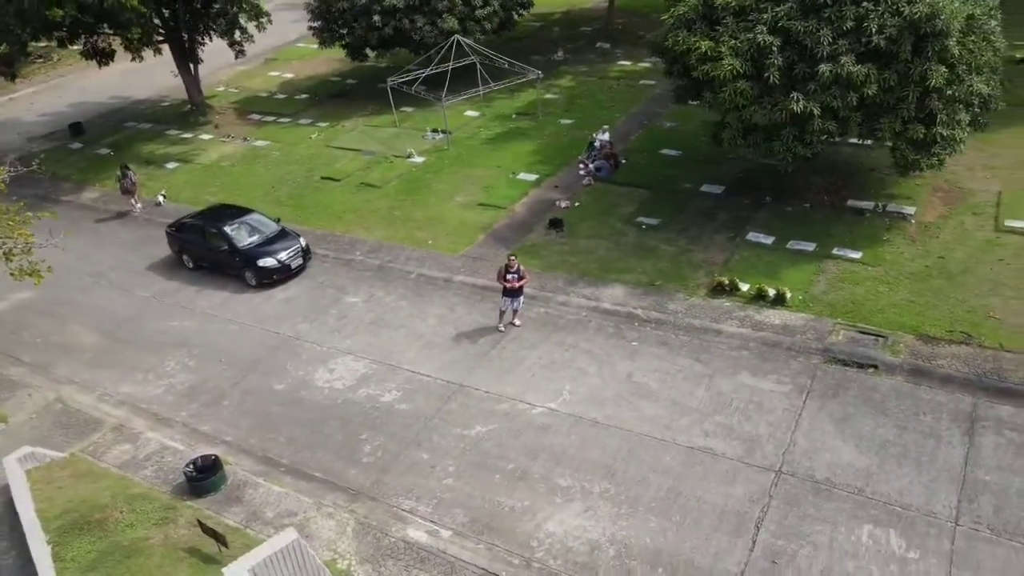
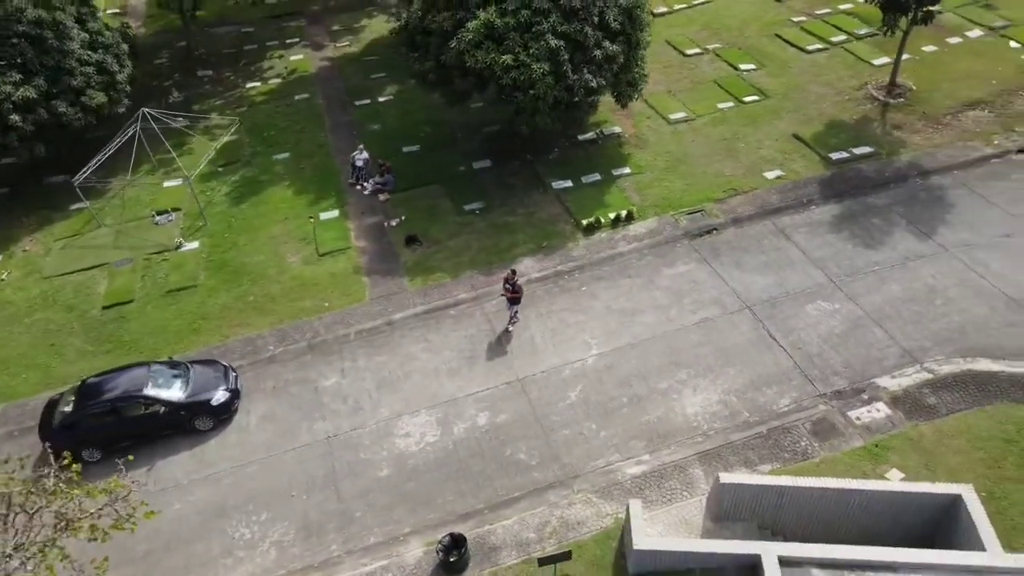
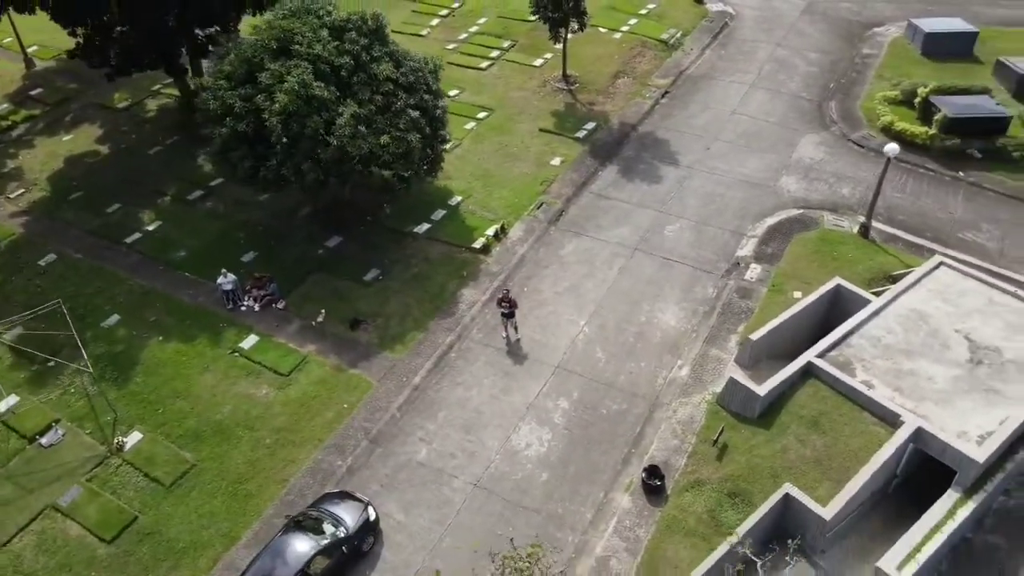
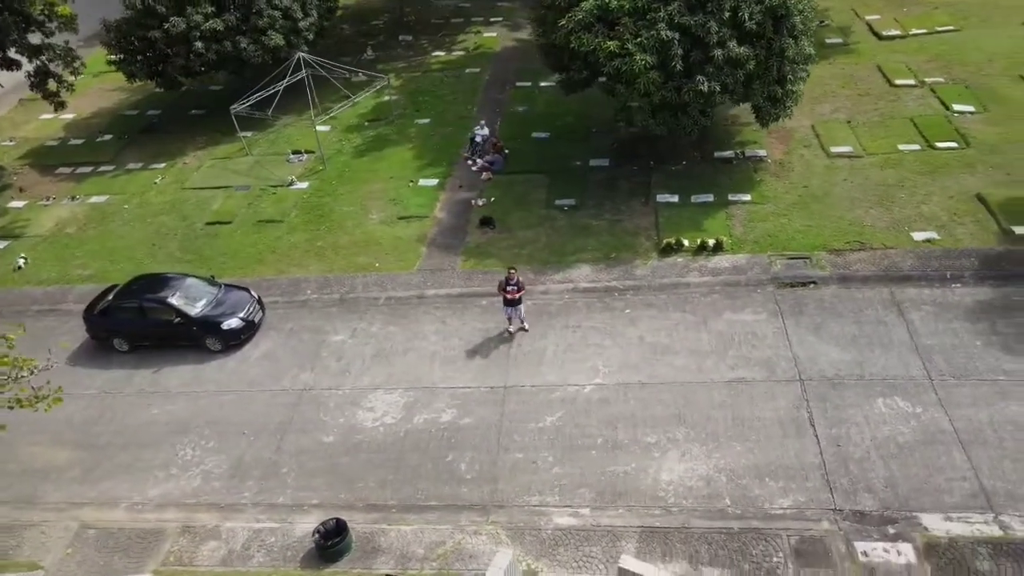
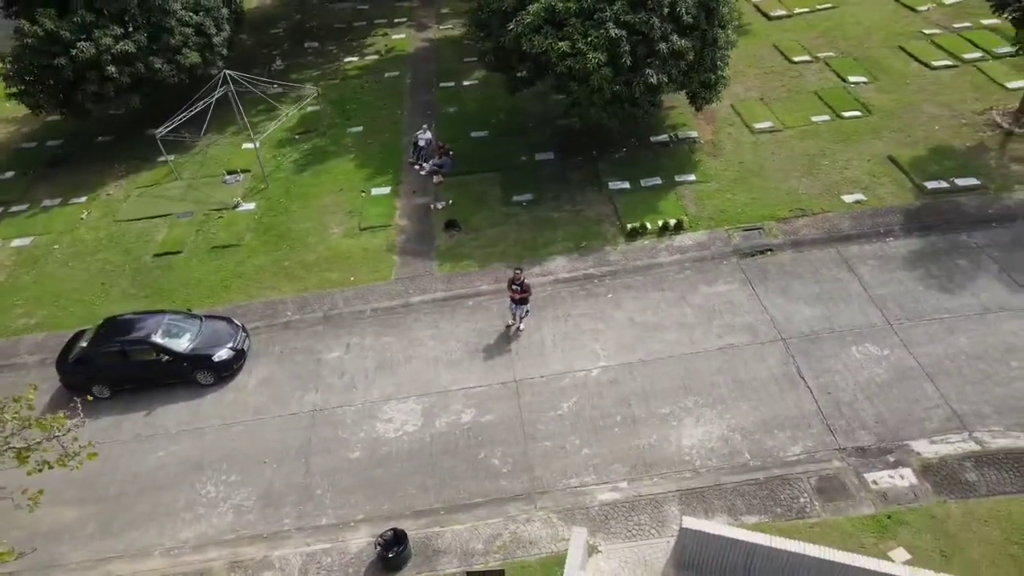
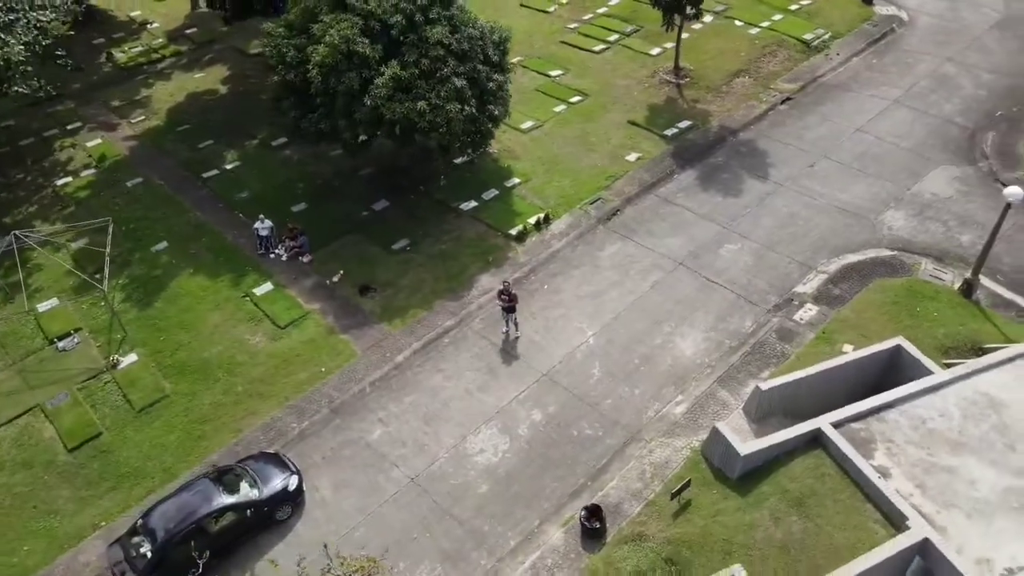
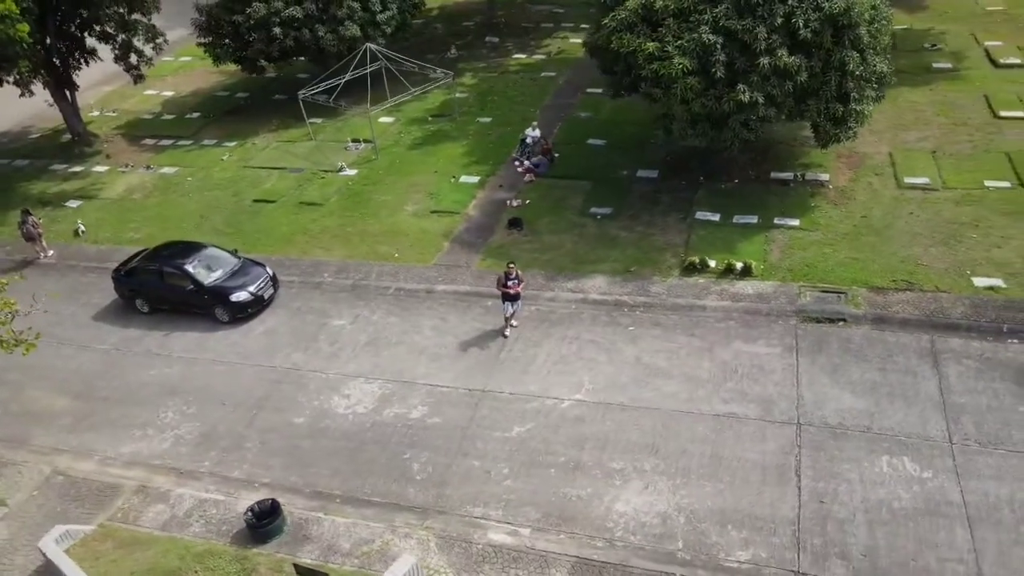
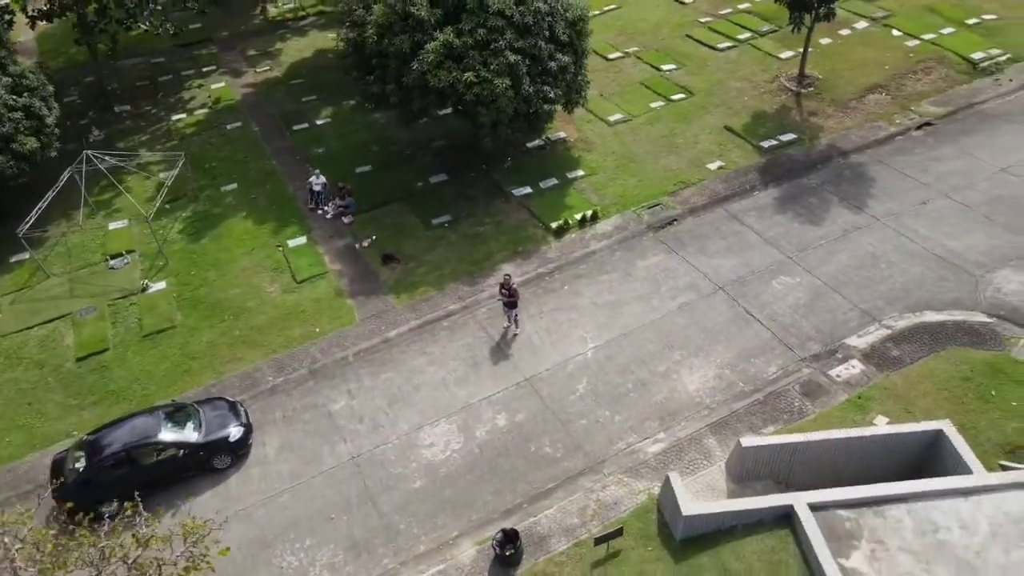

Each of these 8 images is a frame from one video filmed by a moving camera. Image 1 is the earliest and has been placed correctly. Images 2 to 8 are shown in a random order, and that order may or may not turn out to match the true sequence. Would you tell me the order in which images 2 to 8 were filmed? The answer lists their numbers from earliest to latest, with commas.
7, 4, 5, 2, 8, 6, 3
